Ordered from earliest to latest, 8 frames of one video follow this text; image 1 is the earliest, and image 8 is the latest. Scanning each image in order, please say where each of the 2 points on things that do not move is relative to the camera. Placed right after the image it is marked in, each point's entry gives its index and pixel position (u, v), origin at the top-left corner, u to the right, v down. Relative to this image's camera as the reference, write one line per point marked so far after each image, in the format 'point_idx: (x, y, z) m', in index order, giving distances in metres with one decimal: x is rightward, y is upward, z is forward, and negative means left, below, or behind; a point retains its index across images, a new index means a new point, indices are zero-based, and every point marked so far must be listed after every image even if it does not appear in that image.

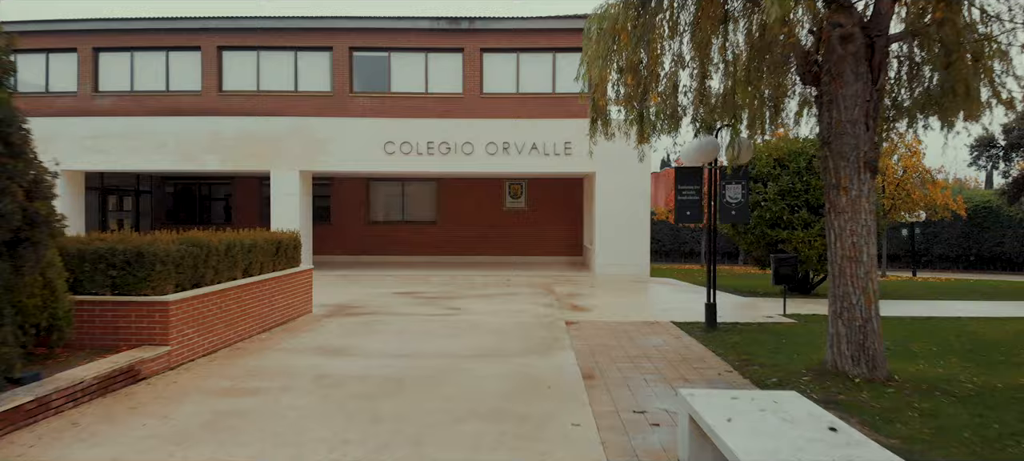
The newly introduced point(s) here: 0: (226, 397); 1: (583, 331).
0: (-1.4, -0.8, +4.3) m
1: (+0.6, -0.8, +6.8) m
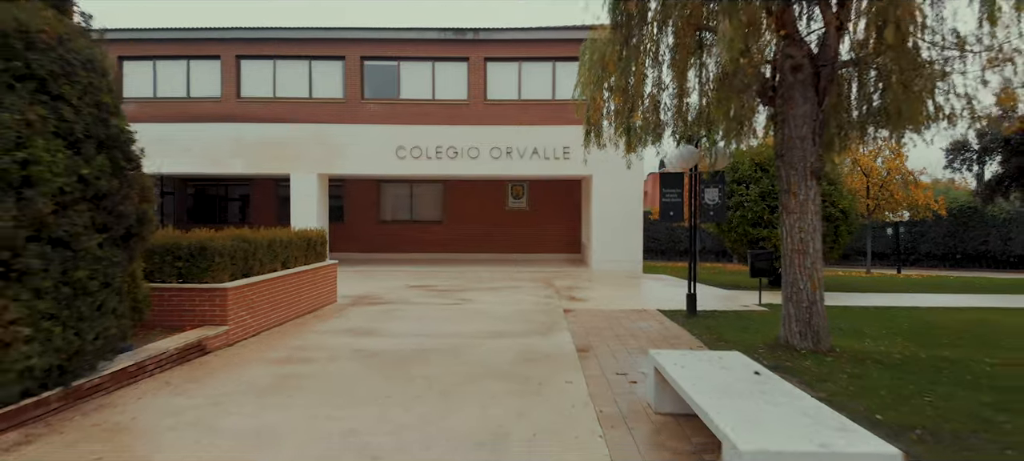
0: (-1.4, -0.8, +5.2) m
1: (+0.6, -0.8, +7.7) m
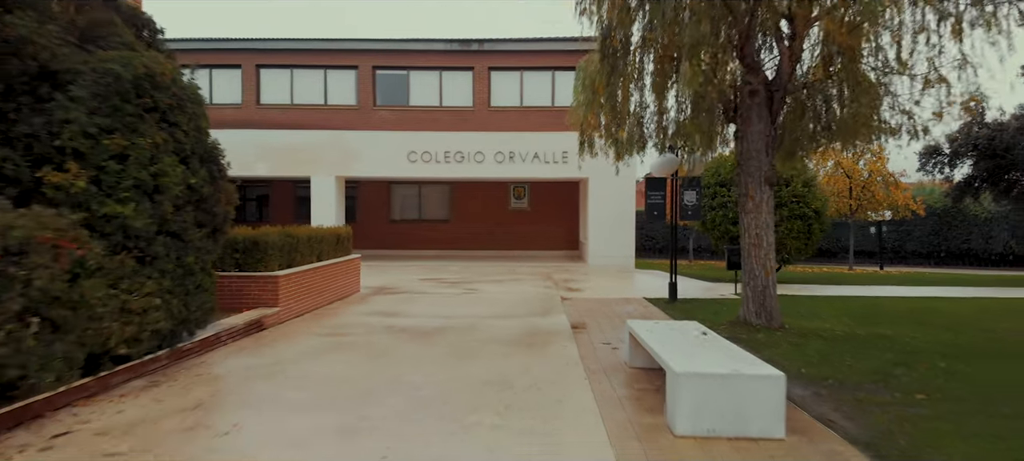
0: (-1.3, -0.8, +6.3) m
1: (+0.7, -0.7, +8.8) m
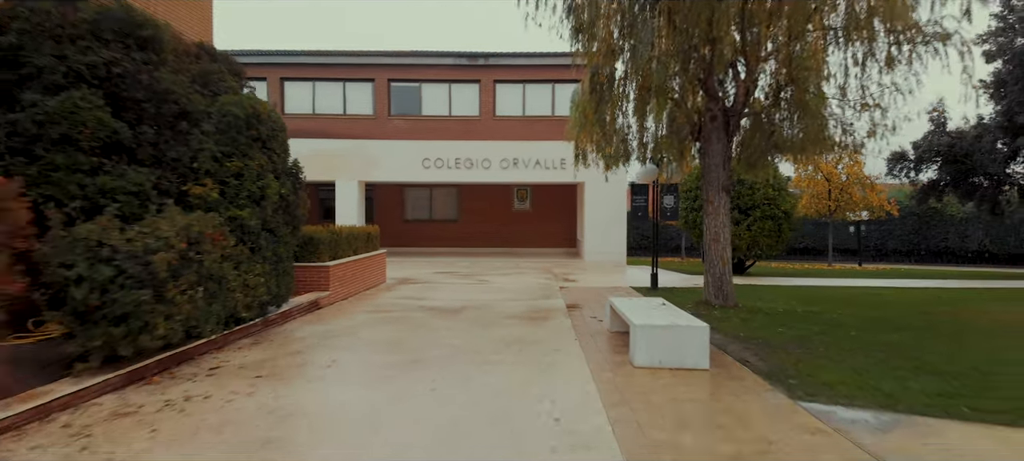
0: (-1.3, -0.8, +7.9) m
1: (+0.7, -0.7, +10.4) m
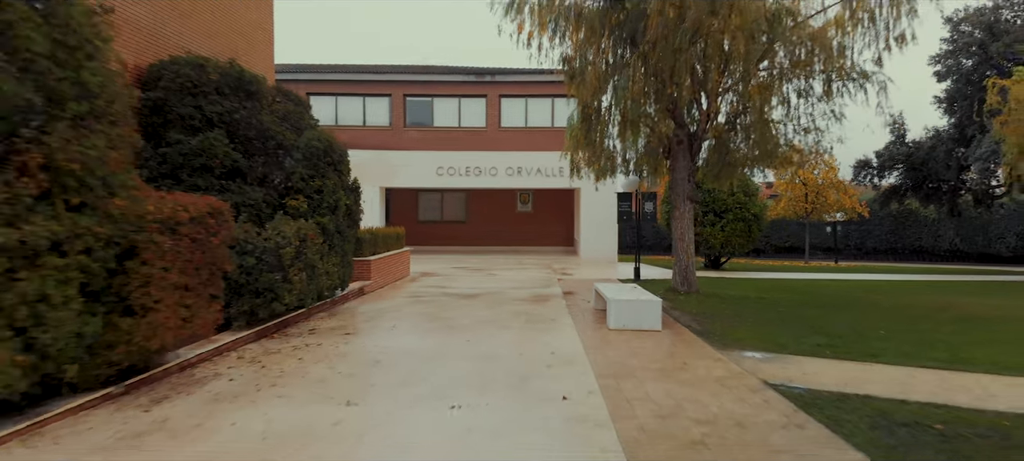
0: (-1.2, -0.8, +10.0) m
1: (+0.8, -0.7, +12.5) m
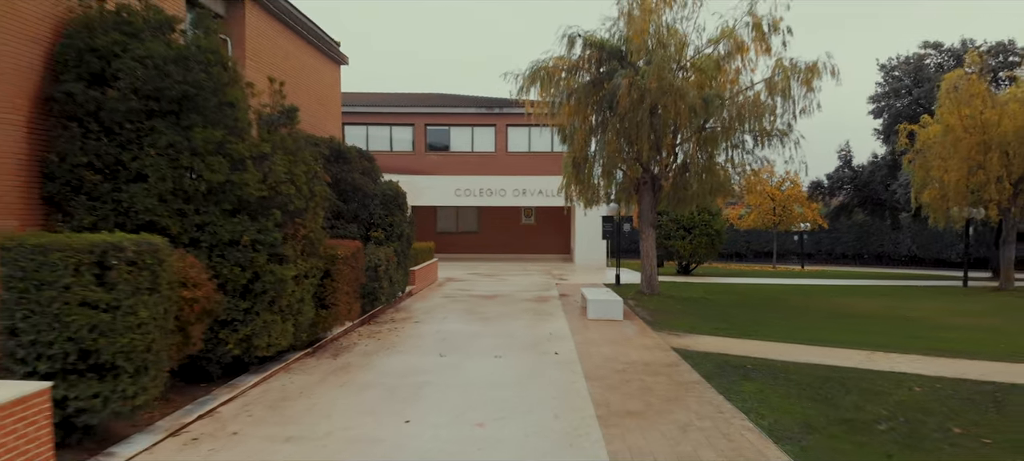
0: (-1.0, -1.1, +13.8) m
1: (+1.0, -1.0, +16.3) m
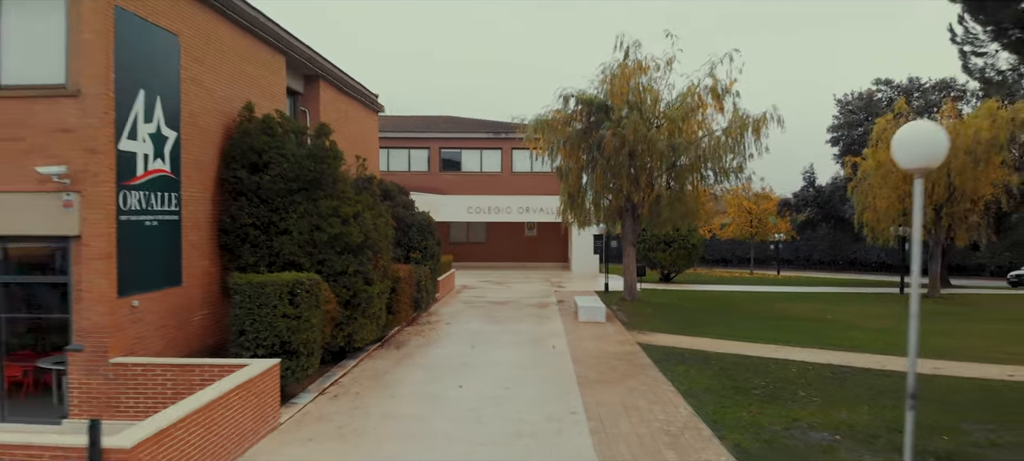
0: (-0.9, -1.5, +17.4) m
1: (+1.1, -1.4, +19.9) m
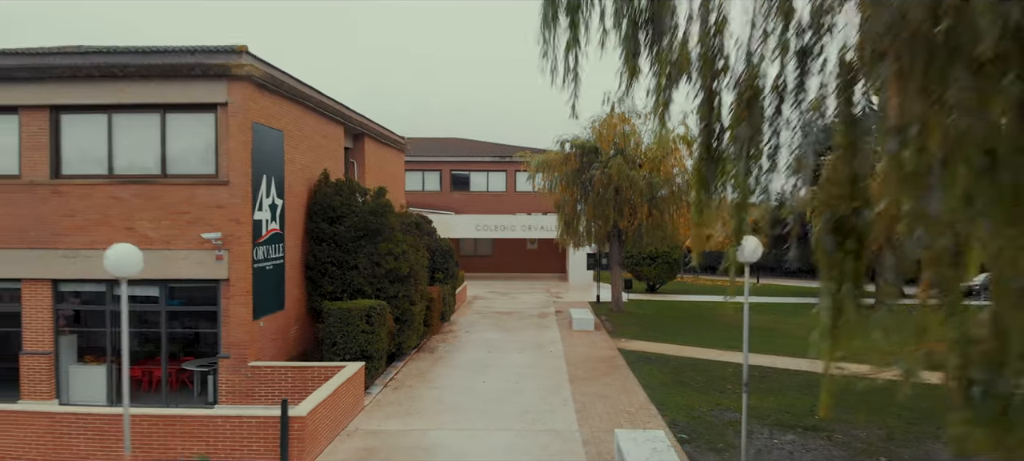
0: (-0.7, -2.1, +21.1) m
1: (+1.3, -2.0, +23.6) m
